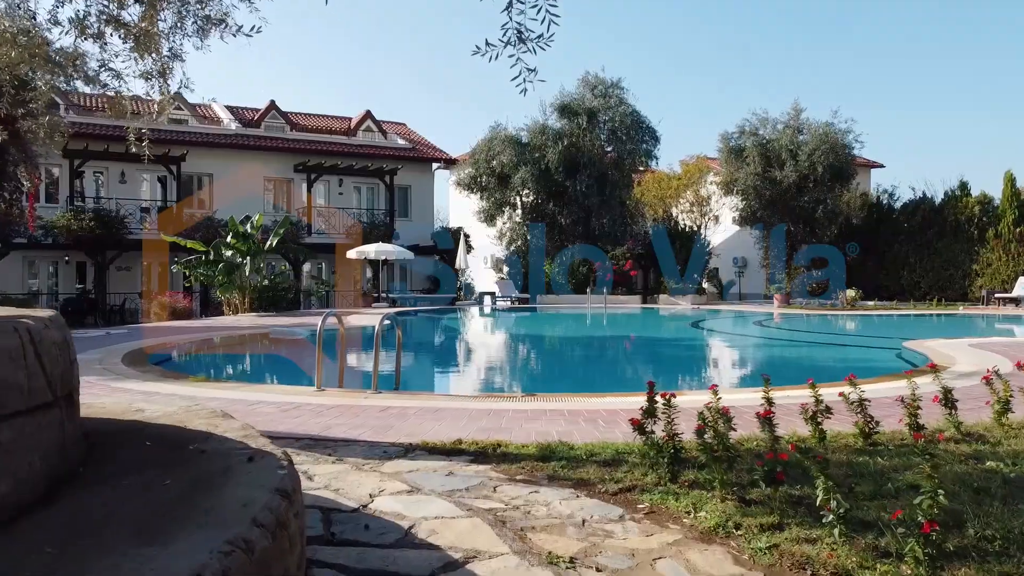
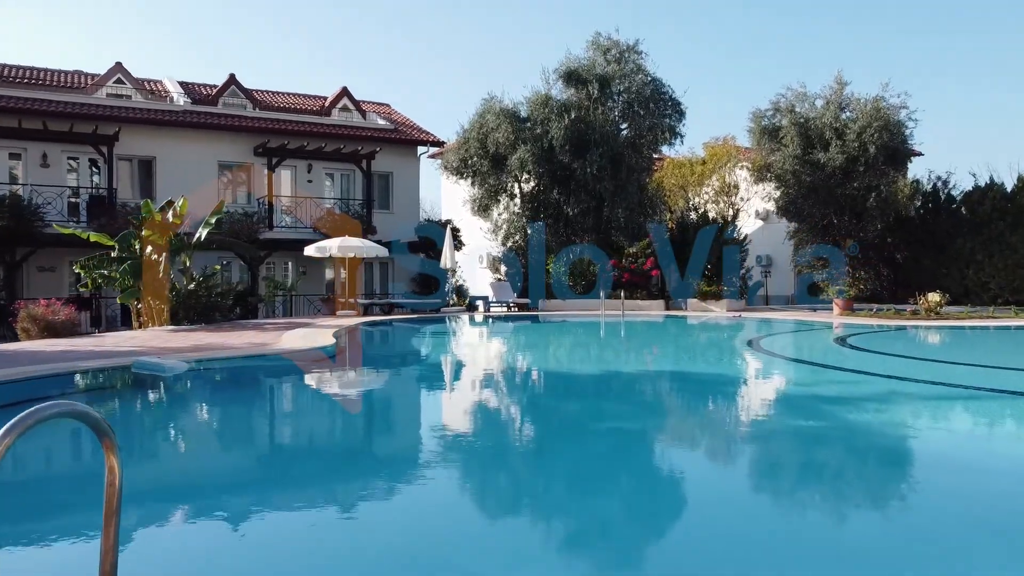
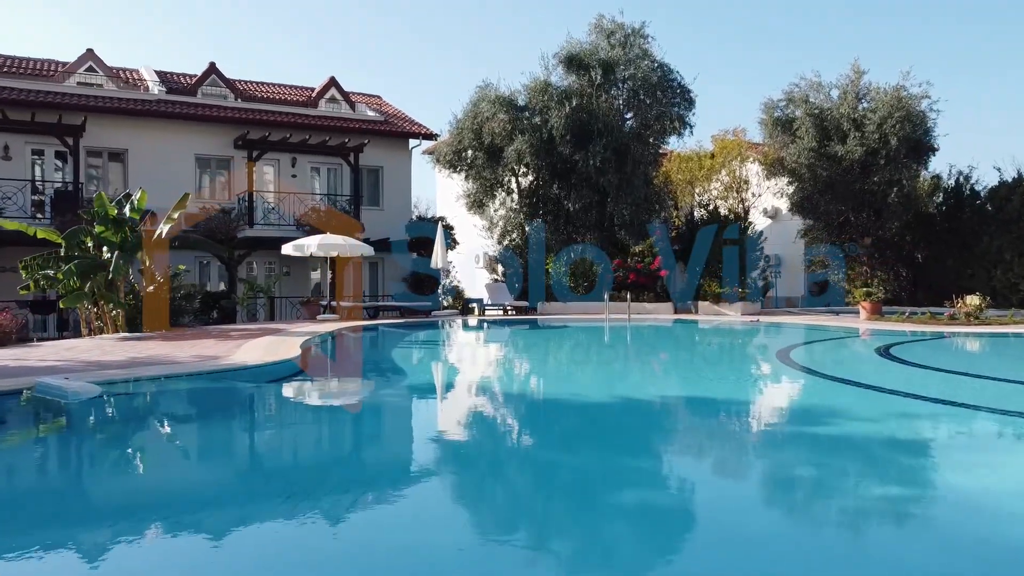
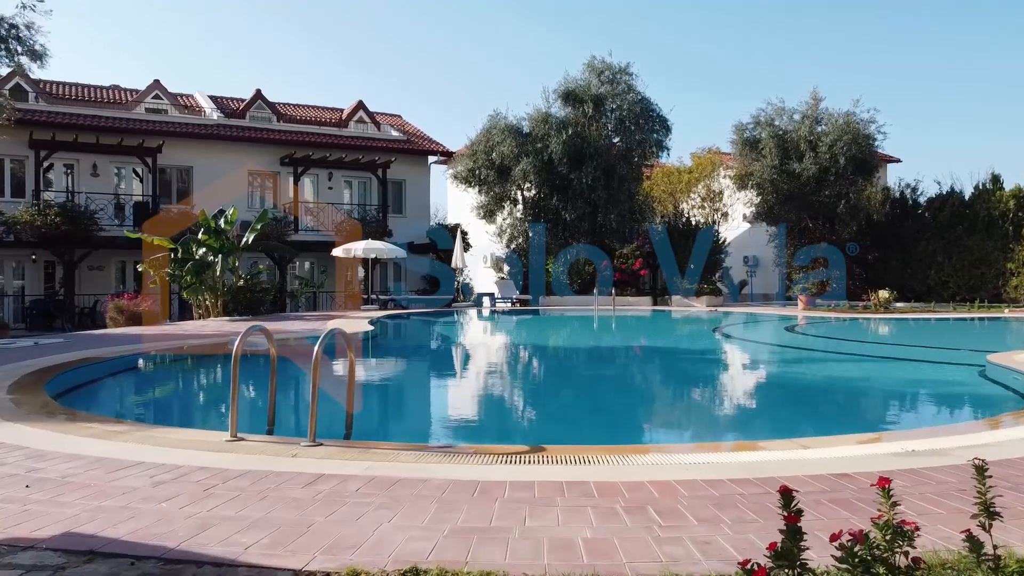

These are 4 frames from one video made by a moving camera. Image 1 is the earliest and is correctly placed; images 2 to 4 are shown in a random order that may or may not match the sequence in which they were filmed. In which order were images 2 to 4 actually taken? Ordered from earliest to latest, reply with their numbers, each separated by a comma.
4, 2, 3
